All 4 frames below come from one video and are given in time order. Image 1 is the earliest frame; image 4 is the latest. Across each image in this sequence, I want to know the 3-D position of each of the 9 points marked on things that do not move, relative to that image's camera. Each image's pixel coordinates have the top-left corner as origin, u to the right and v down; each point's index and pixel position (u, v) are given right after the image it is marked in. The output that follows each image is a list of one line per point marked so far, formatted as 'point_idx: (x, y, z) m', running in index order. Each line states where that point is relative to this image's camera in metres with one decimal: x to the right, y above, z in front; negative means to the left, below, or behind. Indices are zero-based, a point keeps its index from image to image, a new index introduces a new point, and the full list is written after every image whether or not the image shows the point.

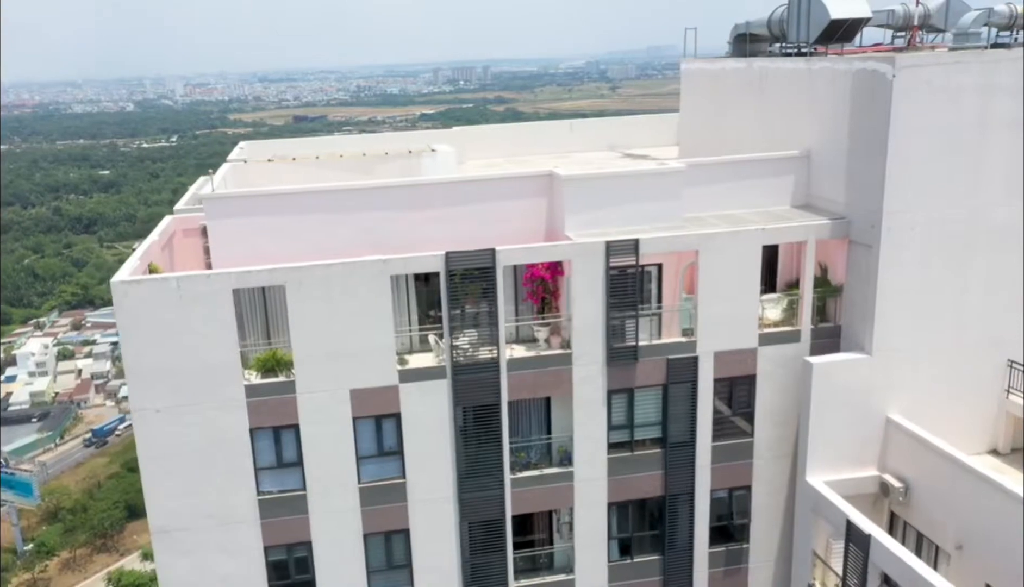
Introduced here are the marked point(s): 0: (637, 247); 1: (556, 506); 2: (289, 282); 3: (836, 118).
0: (+2.8, +1.0, +17.6) m
1: (+1.1, -5.1, +19.0) m
2: (-4.5, +0.3, +16.1) m
3: (+7.8, +4.2, +18.8) m
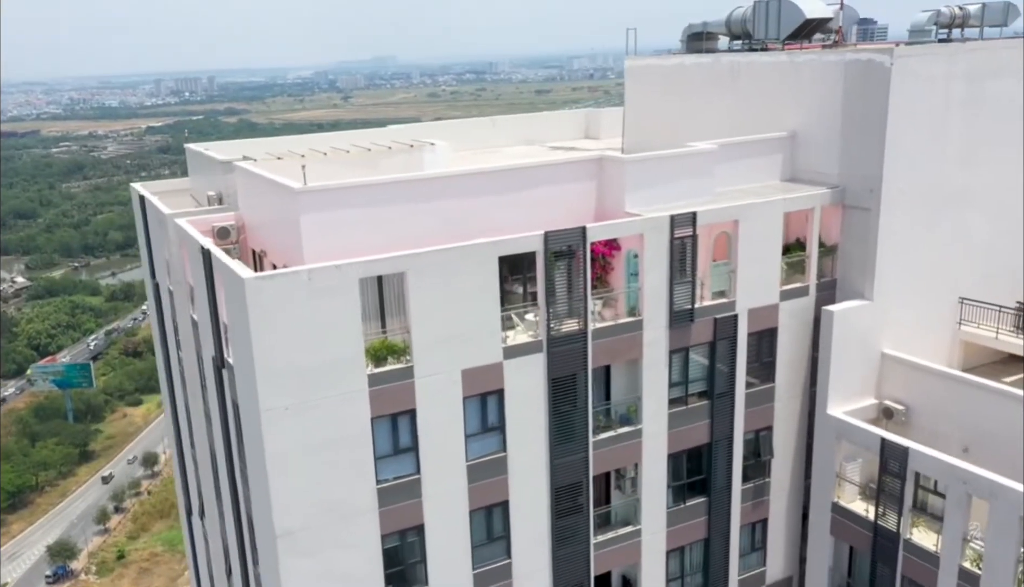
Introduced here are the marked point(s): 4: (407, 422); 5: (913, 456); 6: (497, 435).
0: (+4.6, +1.9, +19.7) m
1: (+3.0, -4.4, +20.7) m
2: (-2.1, +0.5, +16.4) m
3: (+8.8, +5.3, +22.1) m
4: (-2.3, -2.8, +17.2) m
5: (+9.8, -4.0, +19.3) m
6: (-0.3, -3.3, +18.5) m
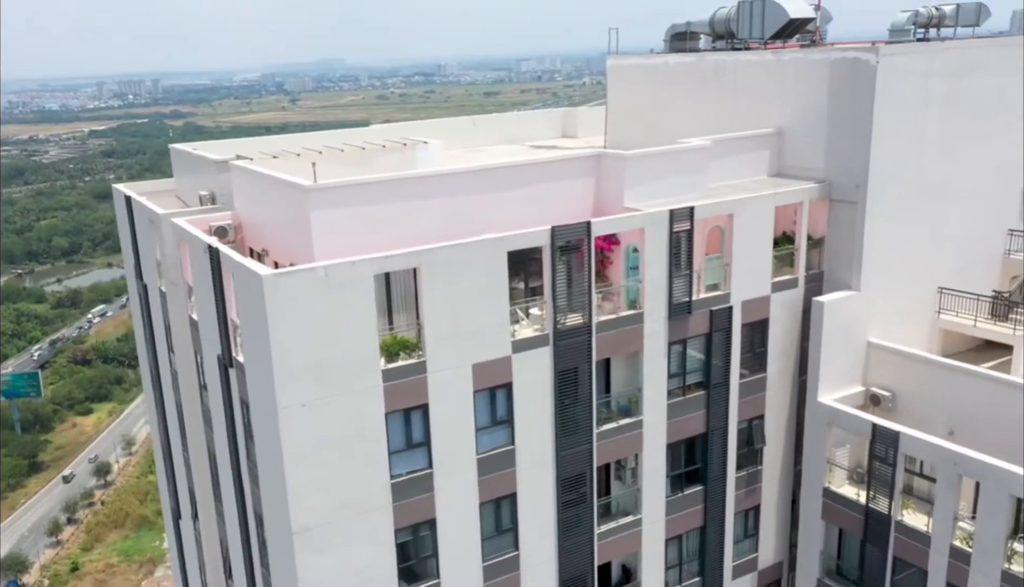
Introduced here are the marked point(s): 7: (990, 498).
0: (+4.6, +2.0, +20.2) m
1: (+3.1, -4.2, +21.1) m
2: (-1.9, +0.6, +16.6) m
3: (+8.7, +5.6, +22.8) m
4: (-2.0, -2.7, +17.4) m
5: (+9.9, -3.7, +20.1) m
6: (-0.2, -3.2, +18.8) m
7: (+11.1, -4.7, +18.3) m
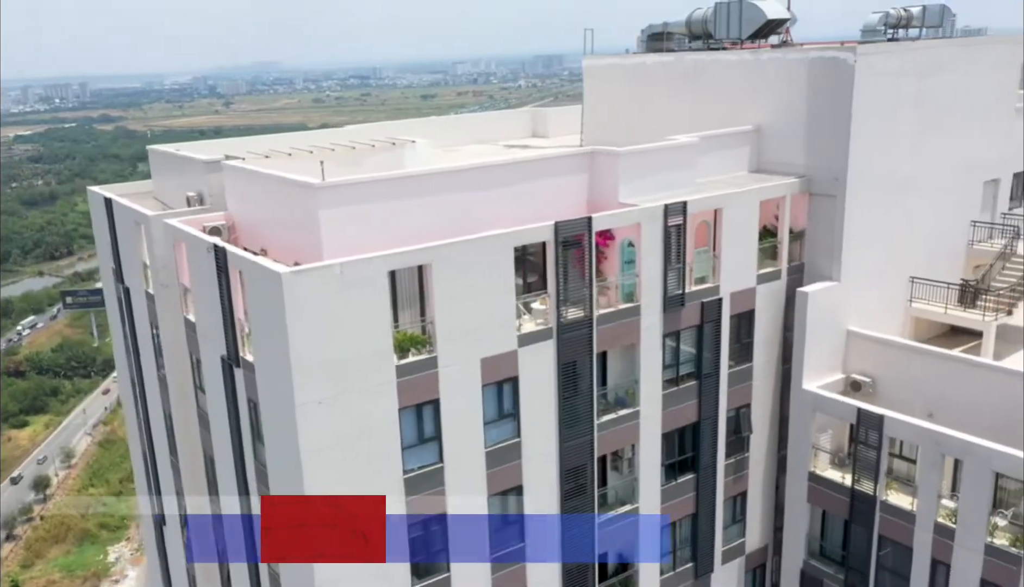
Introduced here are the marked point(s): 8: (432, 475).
0: (+4.6, +2.2, +20.8) m
1: (+3.1, -4.1, +21.6) m
2: (-1.7, +0.7, +16.8) m
3: (+8.4, +5.8, +23.6) m
4: (-1.8, -2.6, +17.6) m
5: (+10.0, -3.4, +21.0) m
6: (0.0, -3.1, +19.1) m
7: (+11.3, -4.4, +19.3) m
8: (-1.8, -4.1, +17.7) m
